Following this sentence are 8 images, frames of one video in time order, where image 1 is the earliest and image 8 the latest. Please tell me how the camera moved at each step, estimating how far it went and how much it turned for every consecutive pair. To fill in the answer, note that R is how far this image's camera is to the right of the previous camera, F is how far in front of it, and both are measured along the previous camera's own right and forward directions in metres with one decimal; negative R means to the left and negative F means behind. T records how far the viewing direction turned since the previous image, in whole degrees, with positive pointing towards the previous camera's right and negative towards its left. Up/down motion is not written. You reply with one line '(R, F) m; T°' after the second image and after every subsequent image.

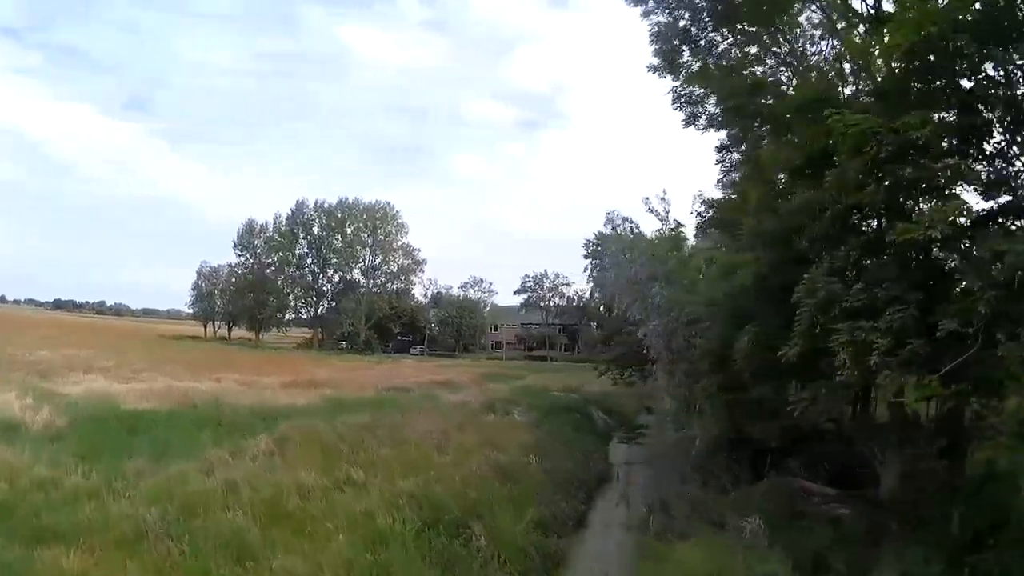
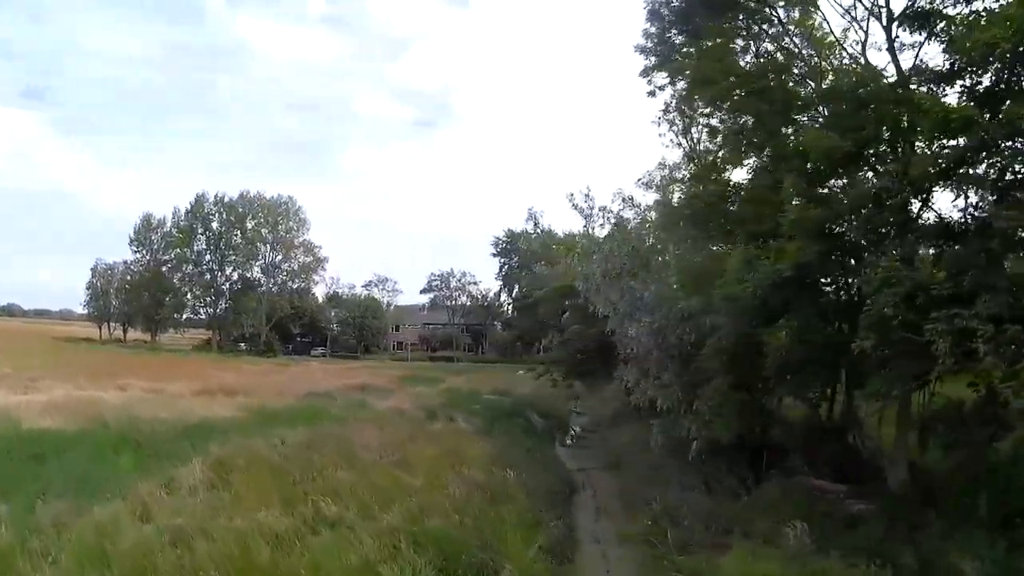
(-1.0, +2.3) m; +5°
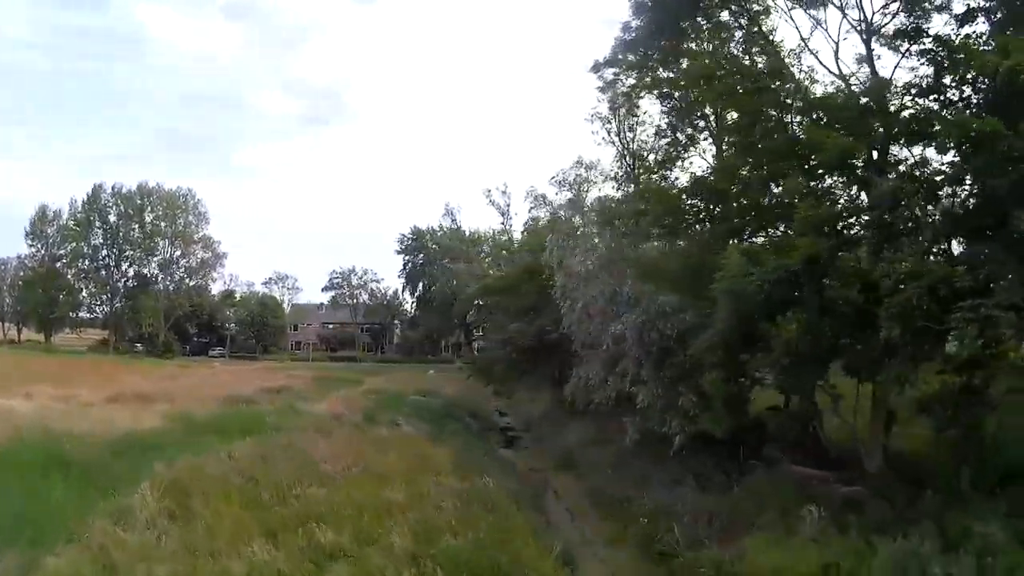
(-1.0, +1.3) m; +5°
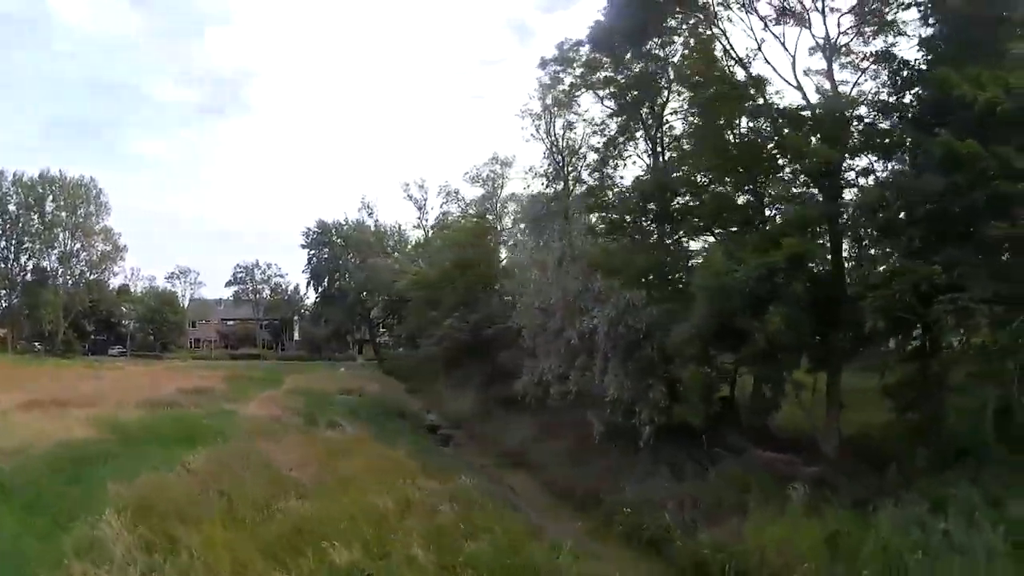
(-0.9, +0.3) m; +5°
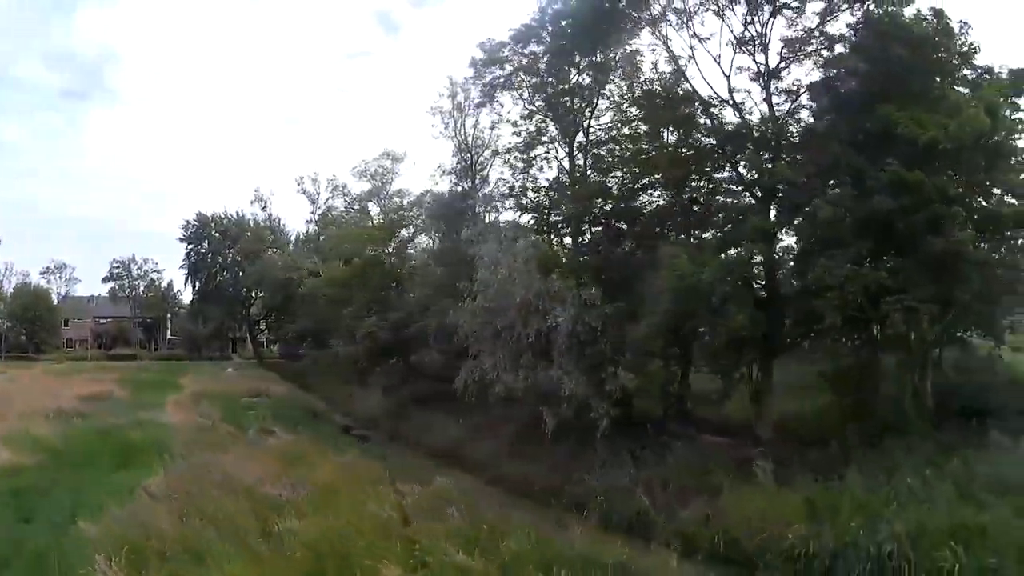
(-1.2, -0.7) m; +7°
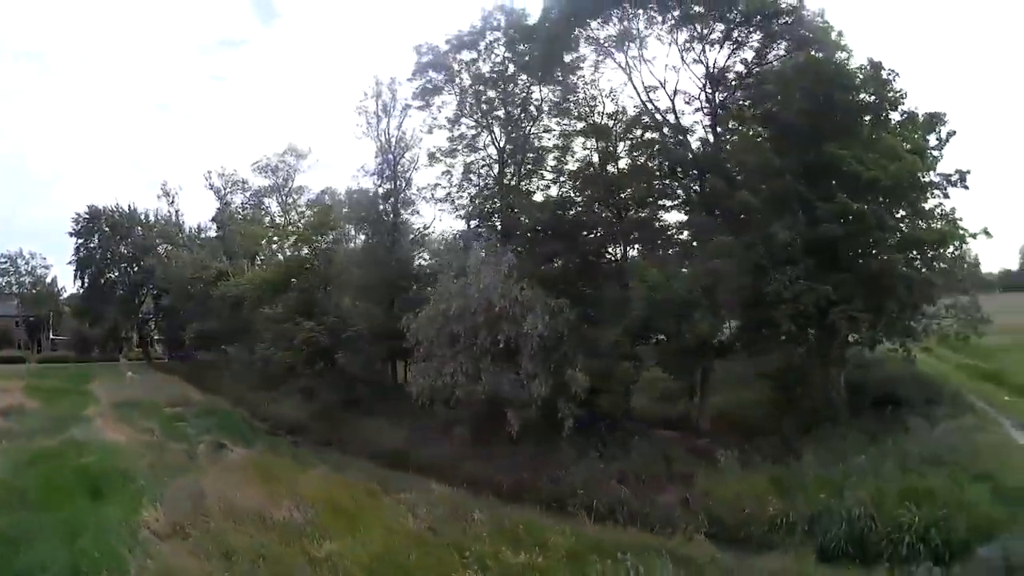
(-1.5, -1.7) m; +6°
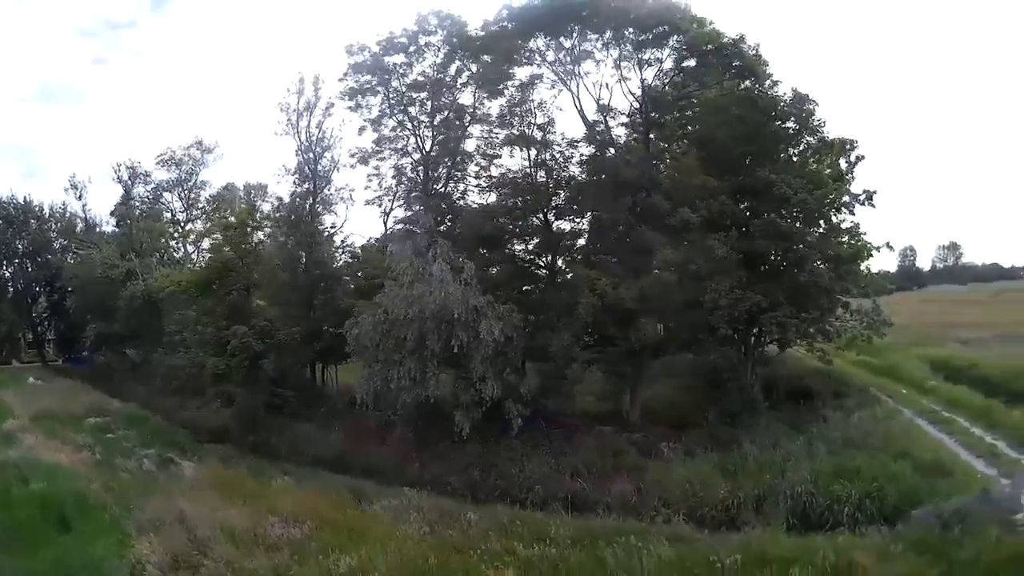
(-1.1, -1.4) m; +6°
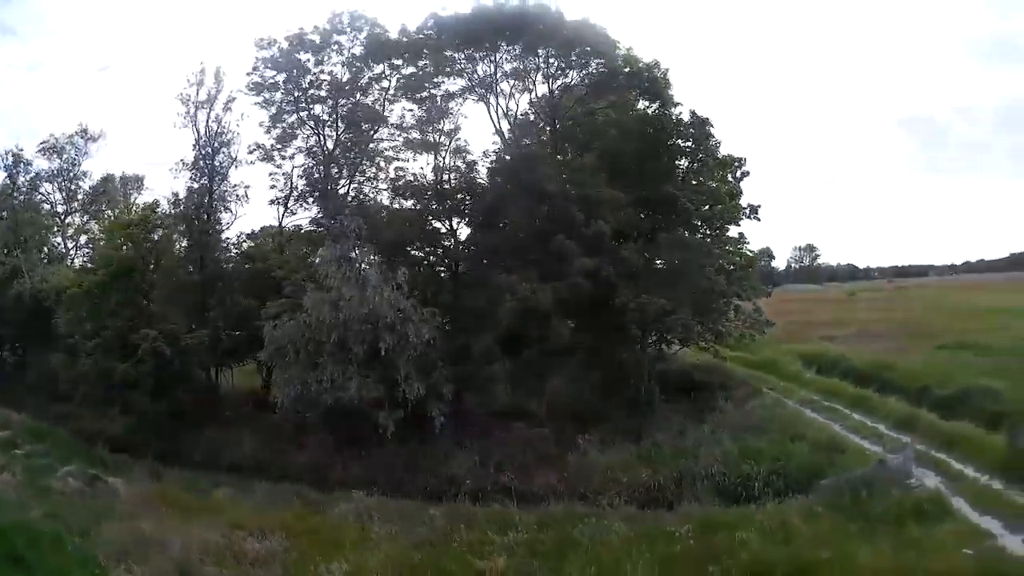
(-1.1, -1.4) m; +7°
